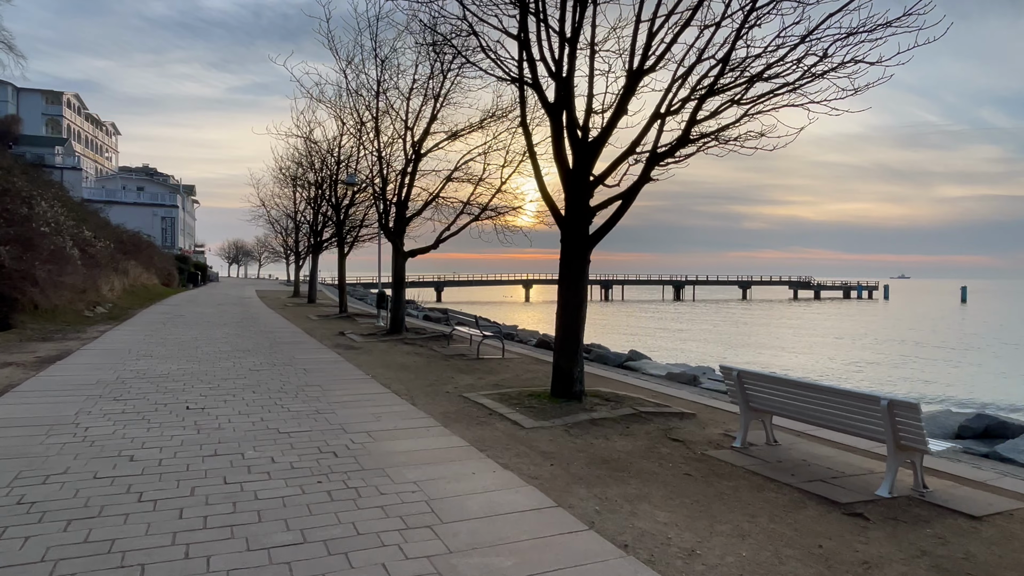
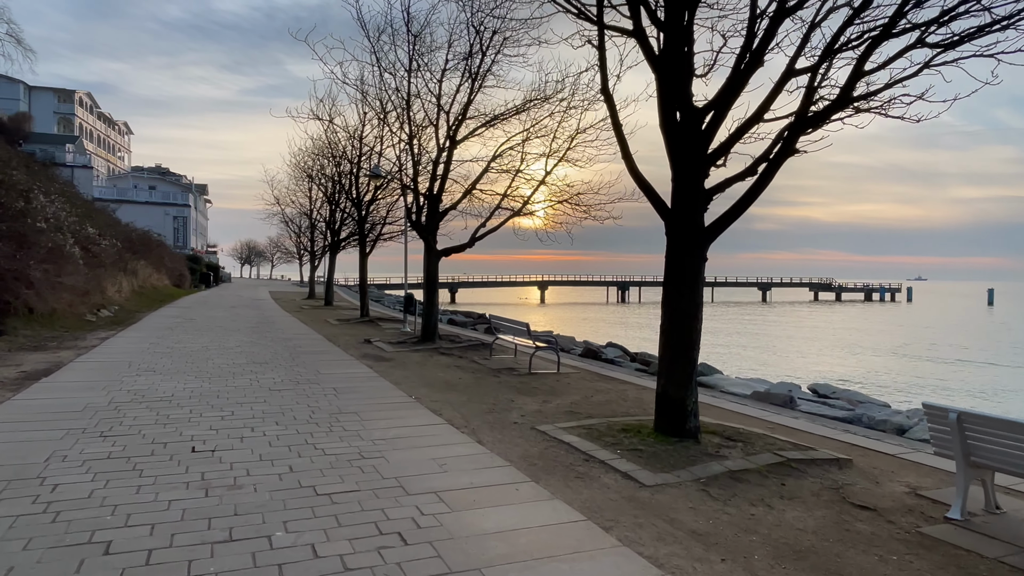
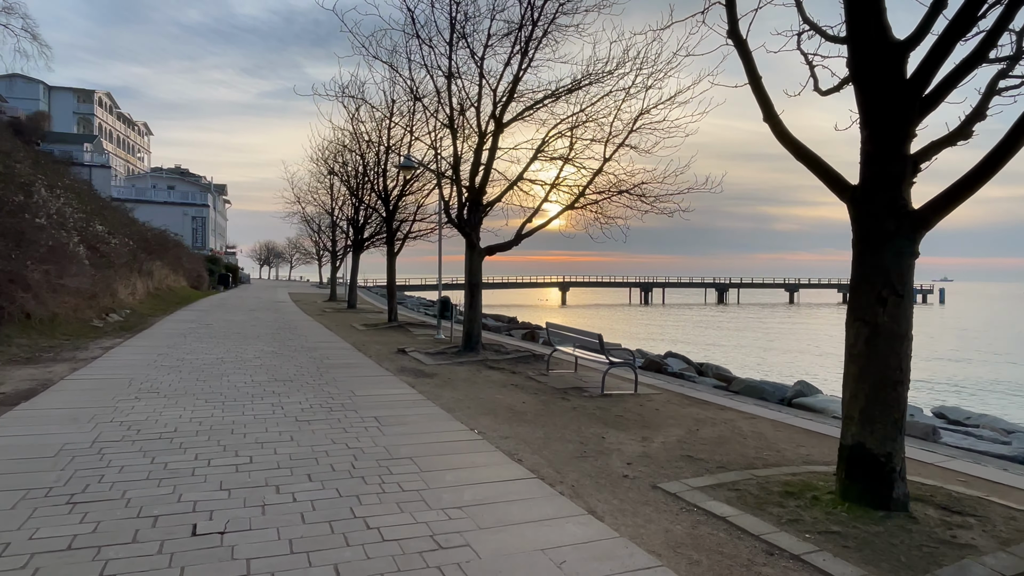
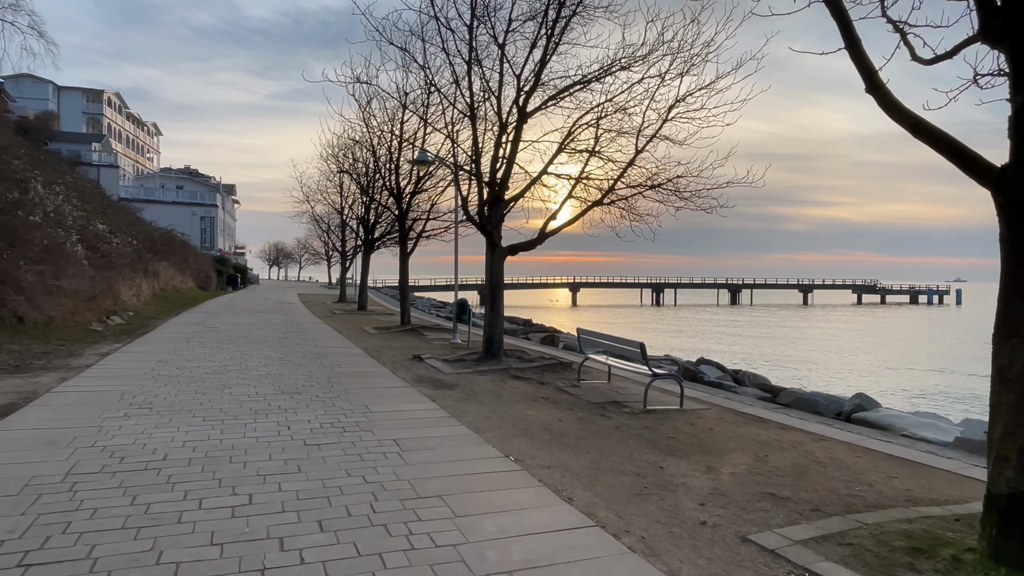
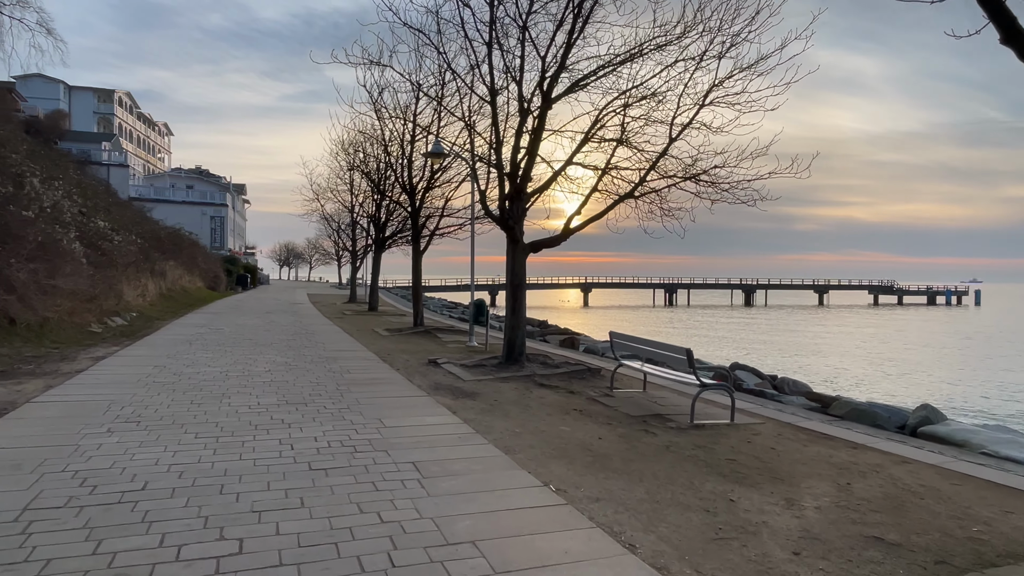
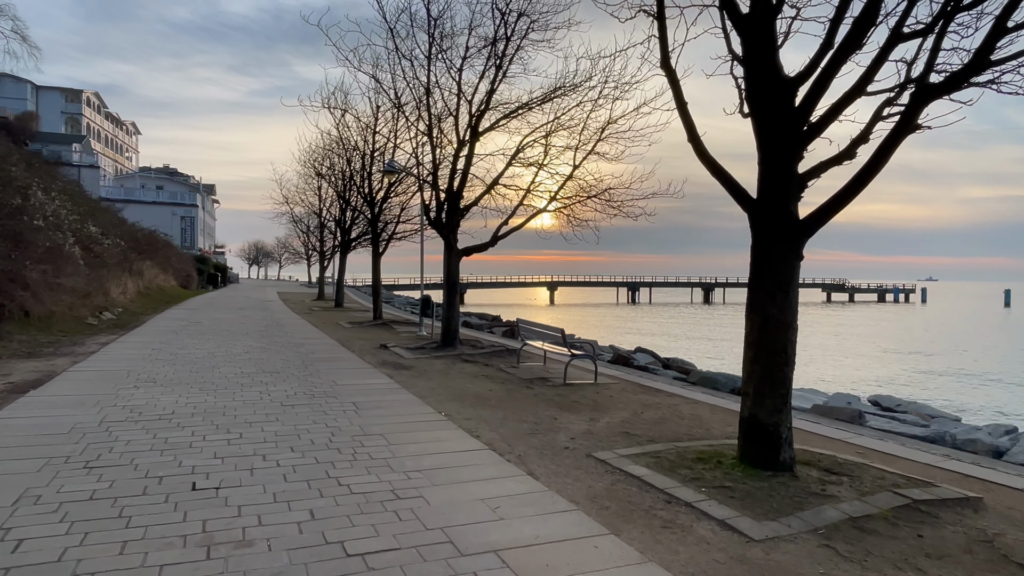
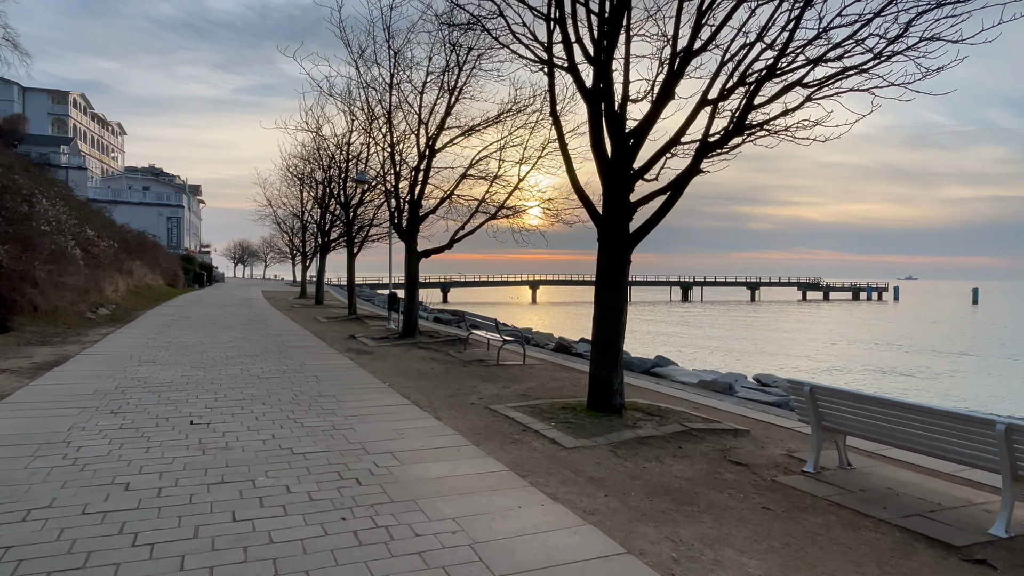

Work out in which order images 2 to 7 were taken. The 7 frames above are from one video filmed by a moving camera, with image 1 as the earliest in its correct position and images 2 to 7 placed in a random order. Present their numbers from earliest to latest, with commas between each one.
7, 2, 6, 3, 4, 5
